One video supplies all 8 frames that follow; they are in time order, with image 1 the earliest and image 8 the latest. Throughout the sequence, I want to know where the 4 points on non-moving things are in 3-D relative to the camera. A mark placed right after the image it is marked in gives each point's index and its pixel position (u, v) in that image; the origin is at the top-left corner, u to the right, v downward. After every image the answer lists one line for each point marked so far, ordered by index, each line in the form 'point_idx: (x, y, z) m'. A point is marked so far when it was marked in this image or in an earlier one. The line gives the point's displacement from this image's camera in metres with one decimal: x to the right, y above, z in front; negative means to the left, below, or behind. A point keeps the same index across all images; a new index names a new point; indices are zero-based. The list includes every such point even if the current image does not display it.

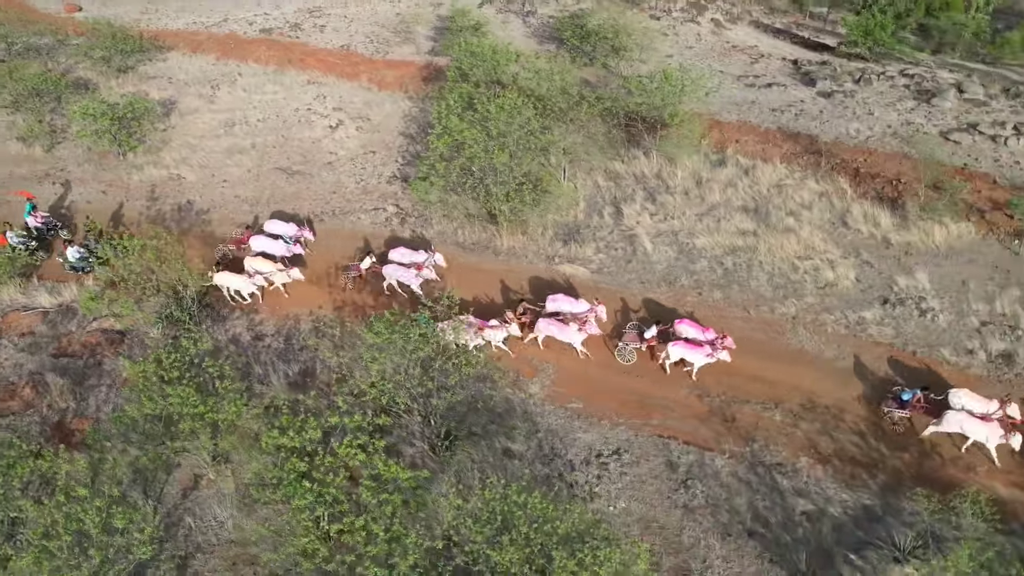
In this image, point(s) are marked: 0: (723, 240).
0: (+4.8, +1.1, +19.5) m
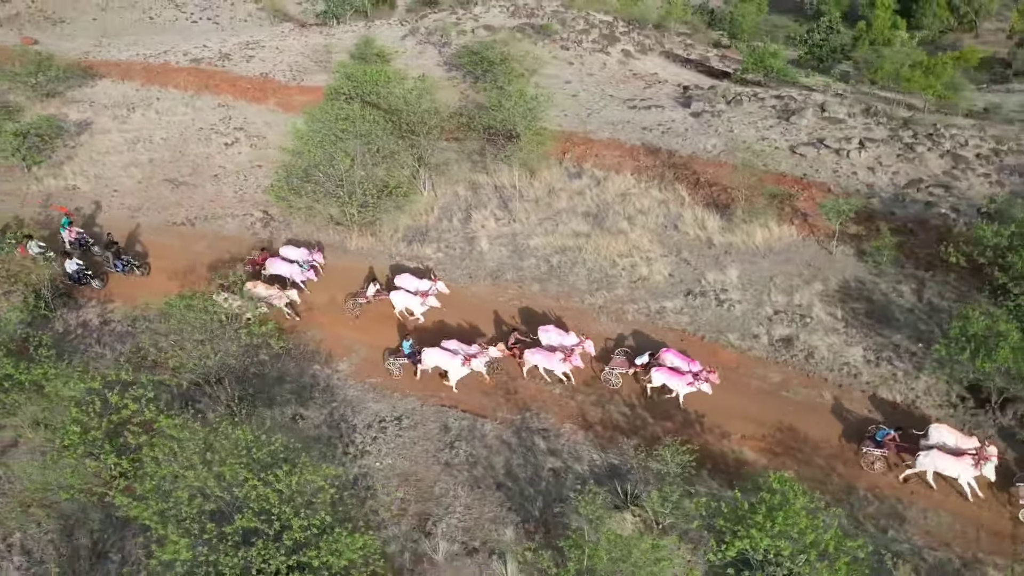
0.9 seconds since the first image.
0: (+1.1, +1.1, +21.1) m
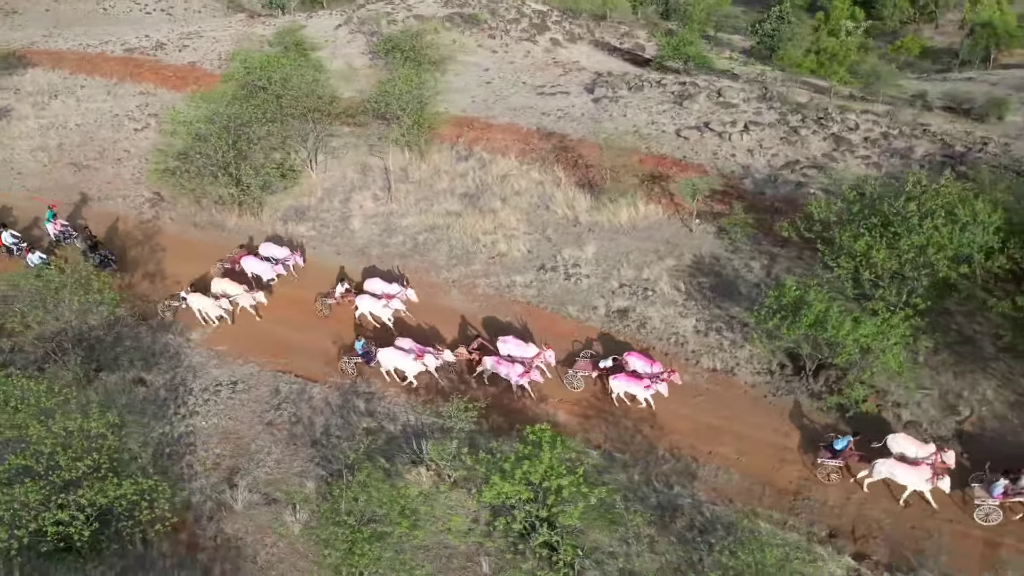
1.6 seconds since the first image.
0: (-2.2, +1.7, +21.9) m
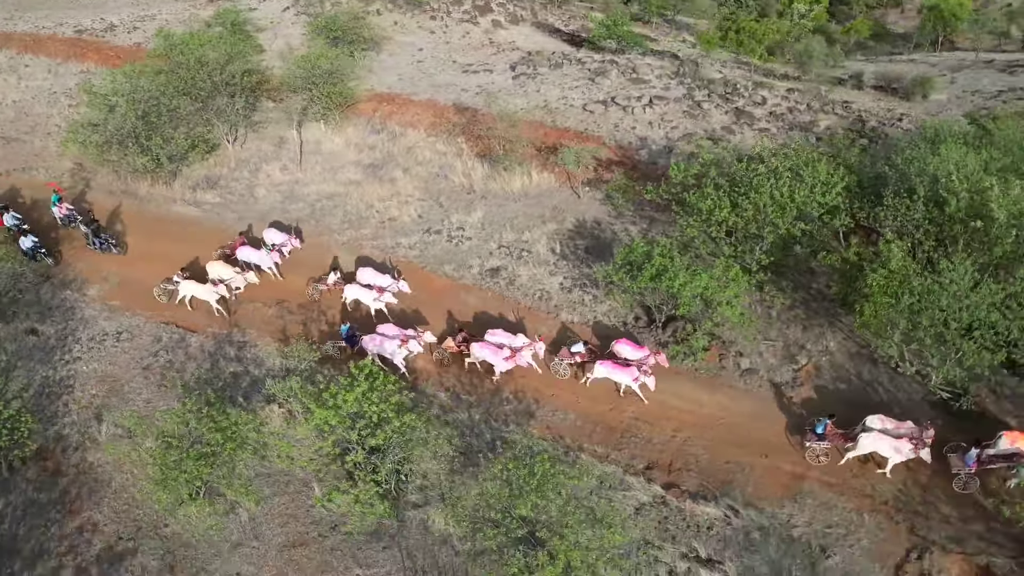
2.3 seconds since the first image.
0: (-4.9, +2.7, +23.1) m
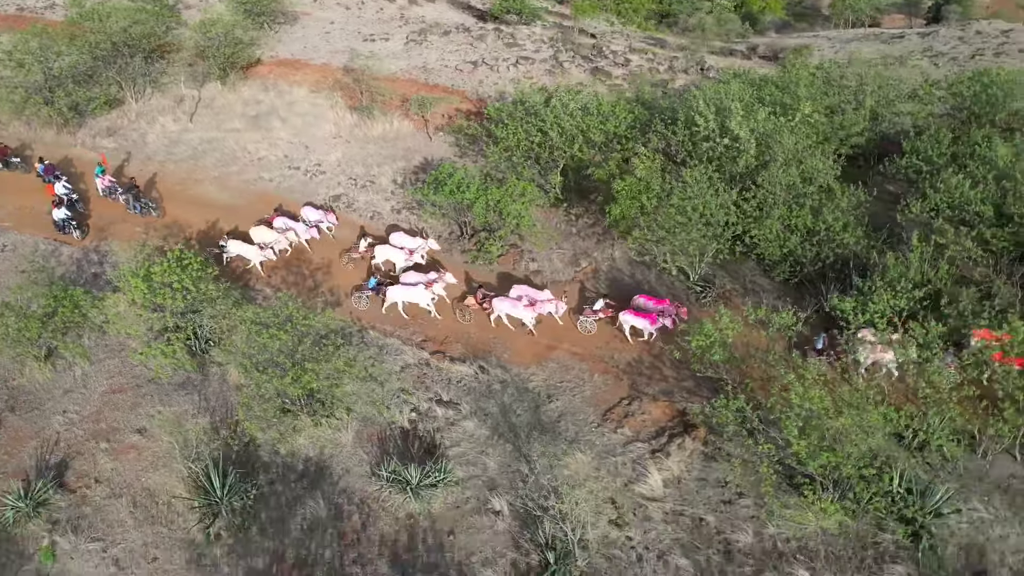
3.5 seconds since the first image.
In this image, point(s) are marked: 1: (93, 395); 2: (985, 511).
0: (-9.2, +4.7, +26.4) m
1: (-8.3, -2.1, +17.0) m
2: (+8.3, -3.9, +15.0) m
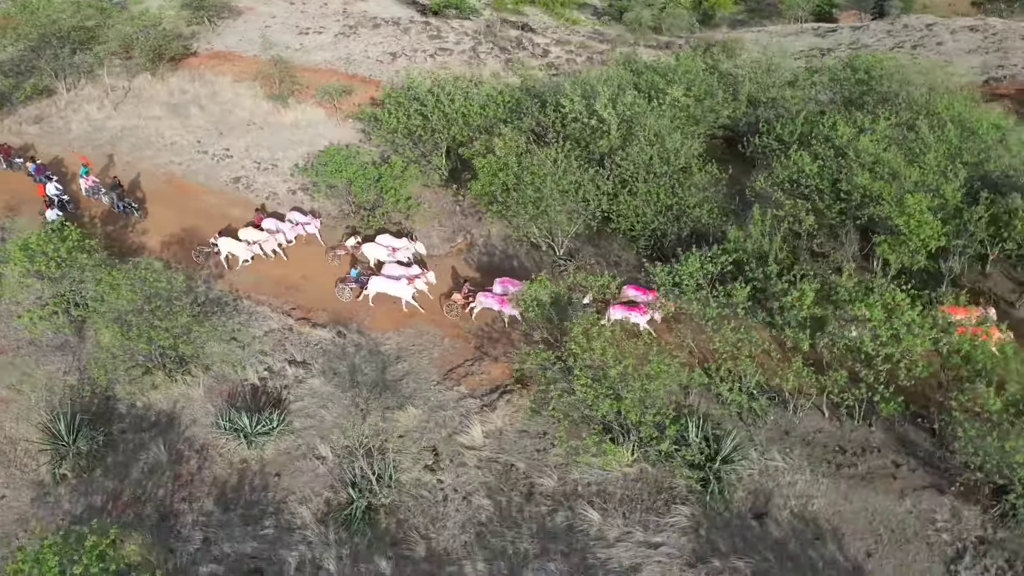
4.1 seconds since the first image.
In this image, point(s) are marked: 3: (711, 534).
0: (-12.3, +5.4, +27.8) m
1: (-11.5, -1.4, +18.3) m
2: (+5.0, -3.2, +16.2) m
3: (+3.4, -4.2, +14.9) m
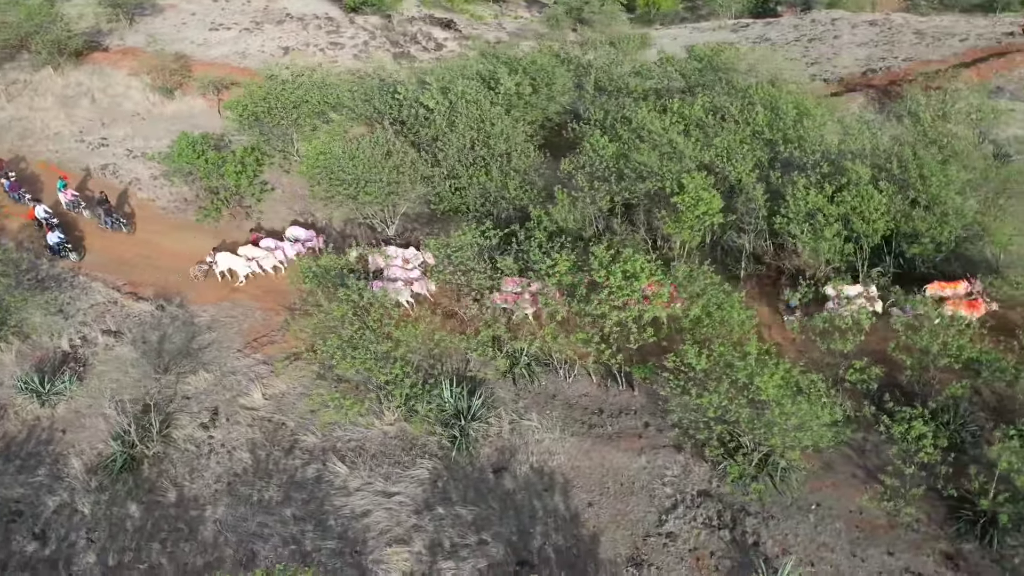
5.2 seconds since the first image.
0: (-16.6, +6.0, +29.3) m
1: (-16.0, -0.8, +19.8) m
2: (+0.4, -2.7, +17.3) m
3: (-1.2, -3.7, +16.0) m
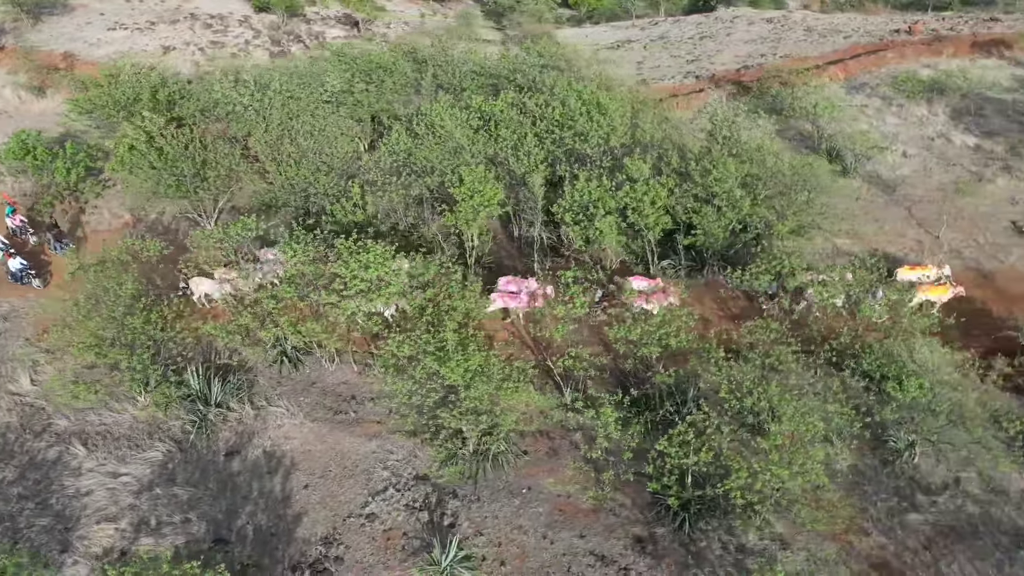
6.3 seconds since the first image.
0: (-21.6, +6.2, +30.3) m
1: (-21.2, -0.6, +20.8) m
2: (-4.9, -2.5, +17.9) m
3: (-6.5, -3.5, +16.7) m
